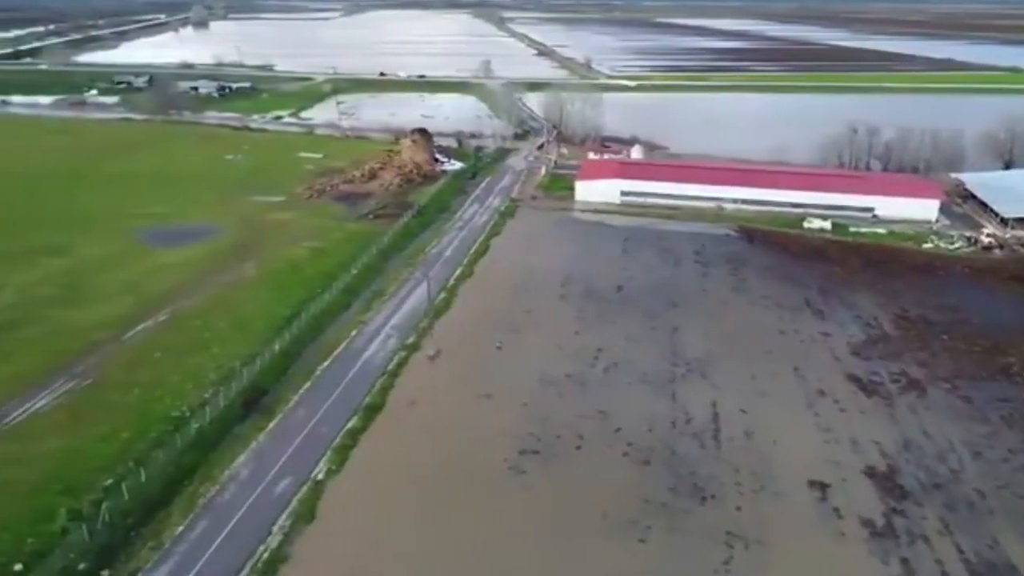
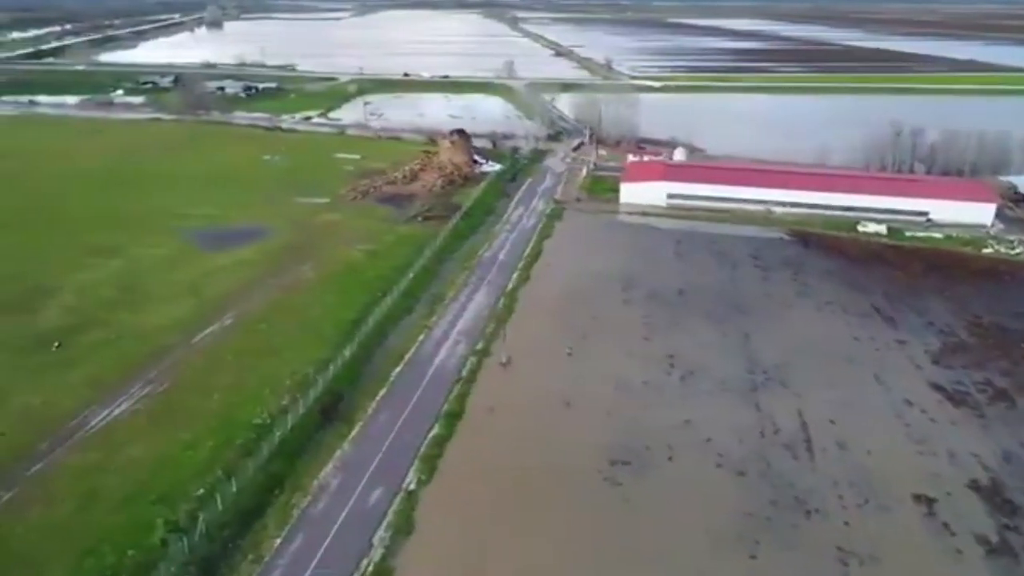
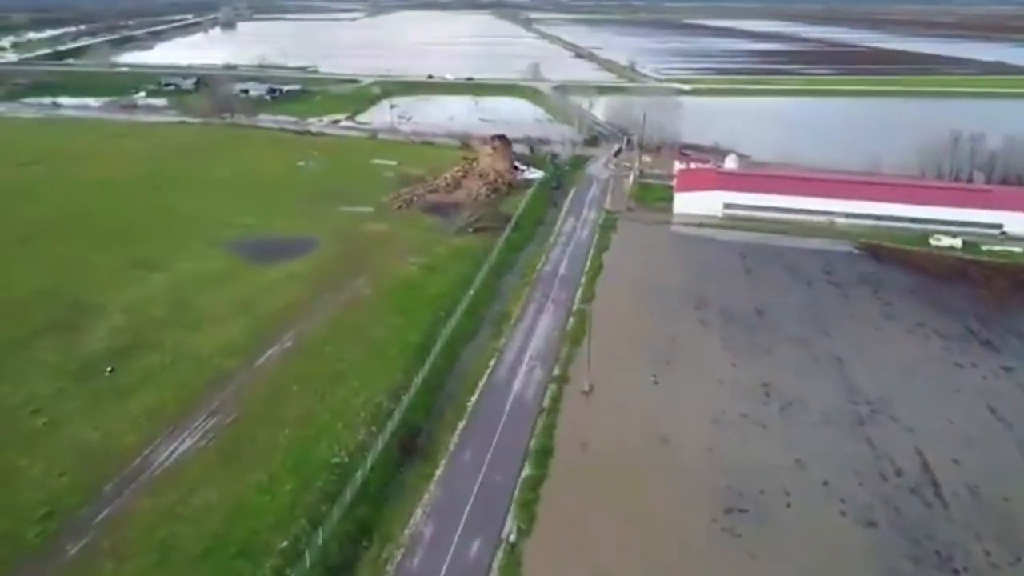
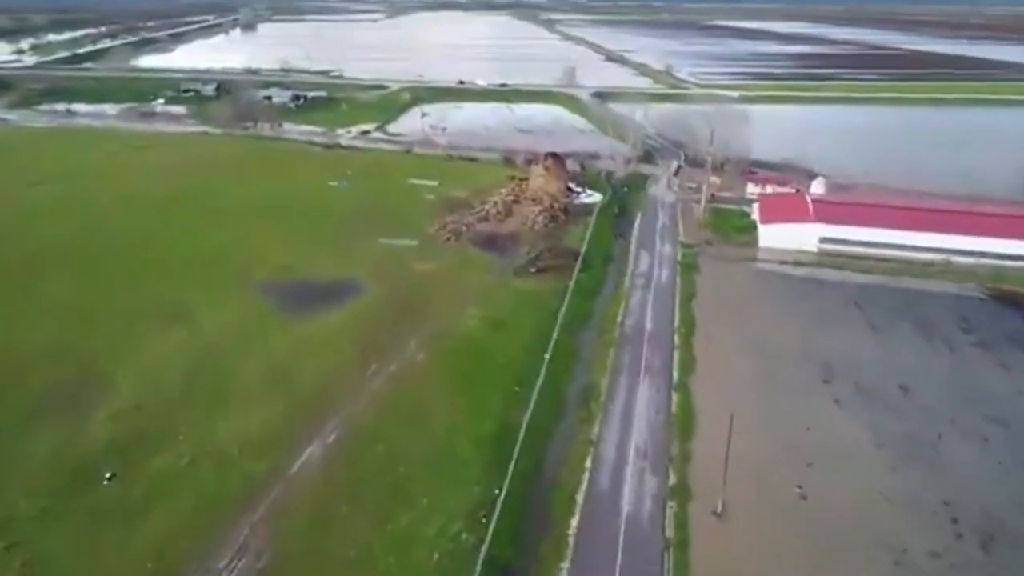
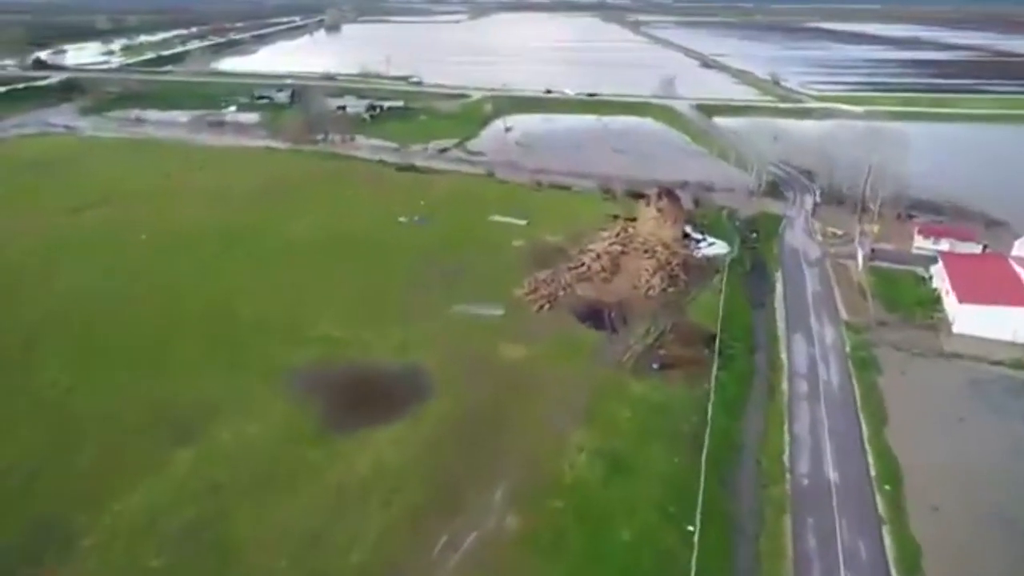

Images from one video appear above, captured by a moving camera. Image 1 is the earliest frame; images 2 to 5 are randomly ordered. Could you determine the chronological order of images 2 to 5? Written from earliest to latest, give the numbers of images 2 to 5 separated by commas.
2, 3, 4, 5
